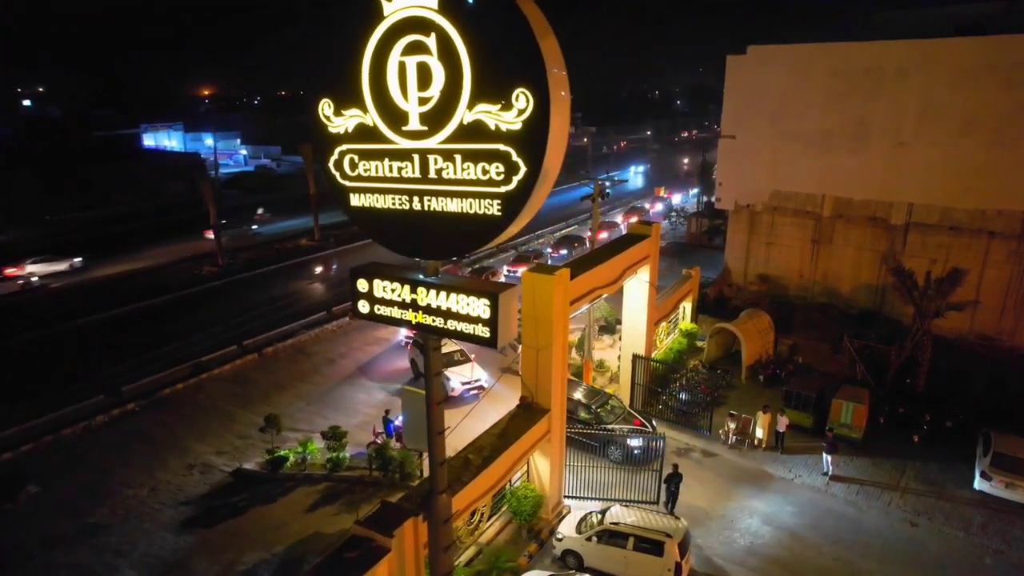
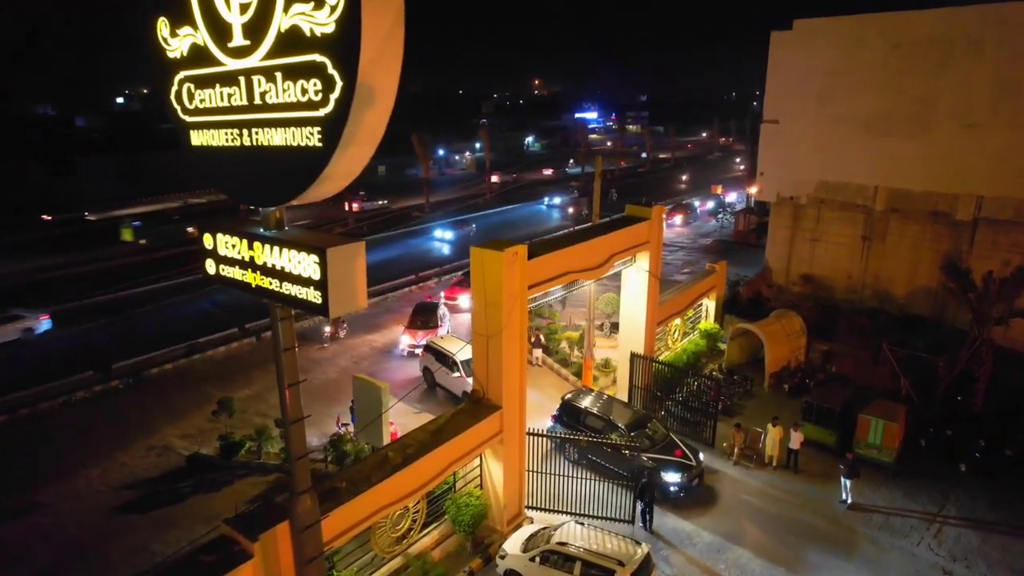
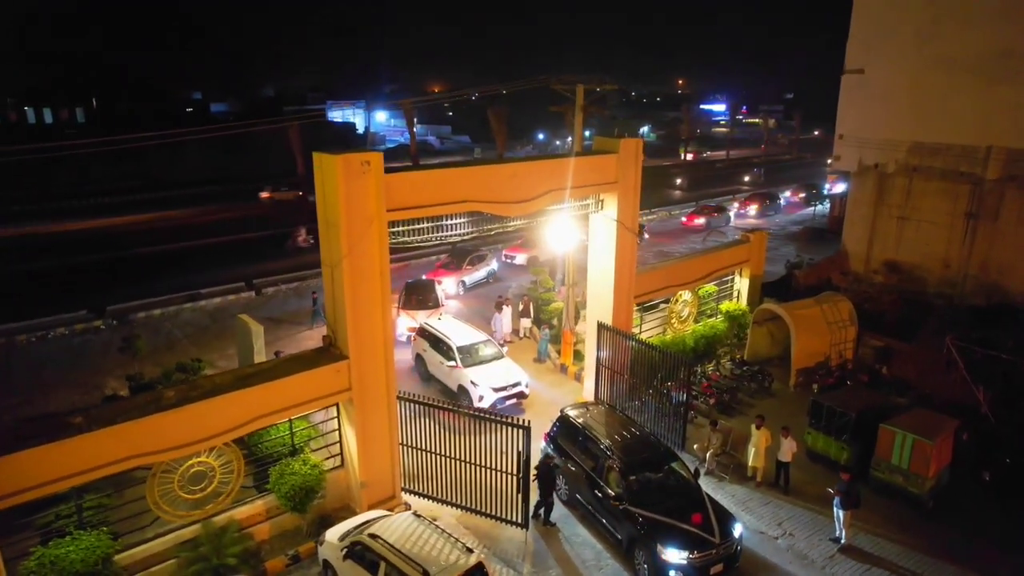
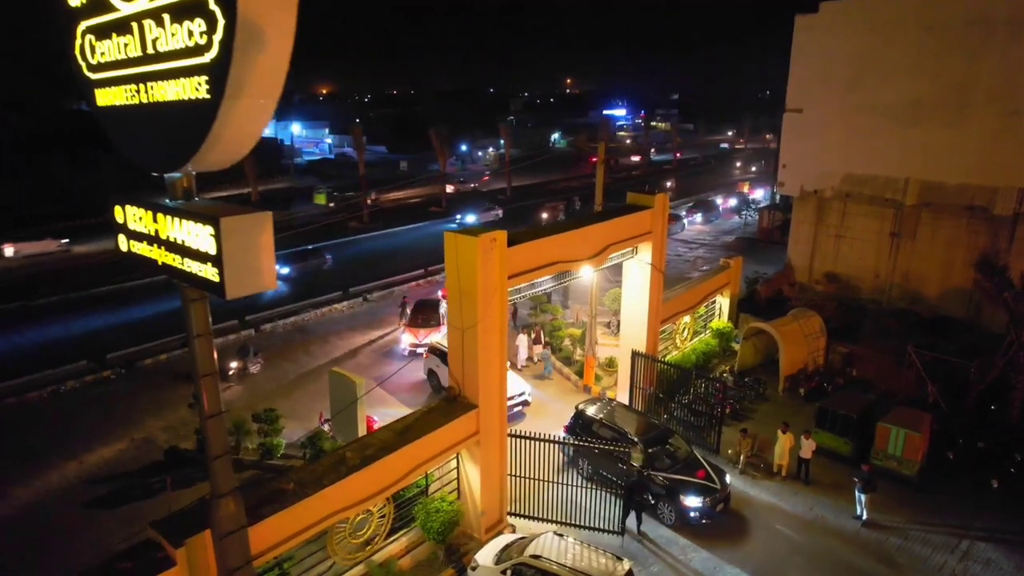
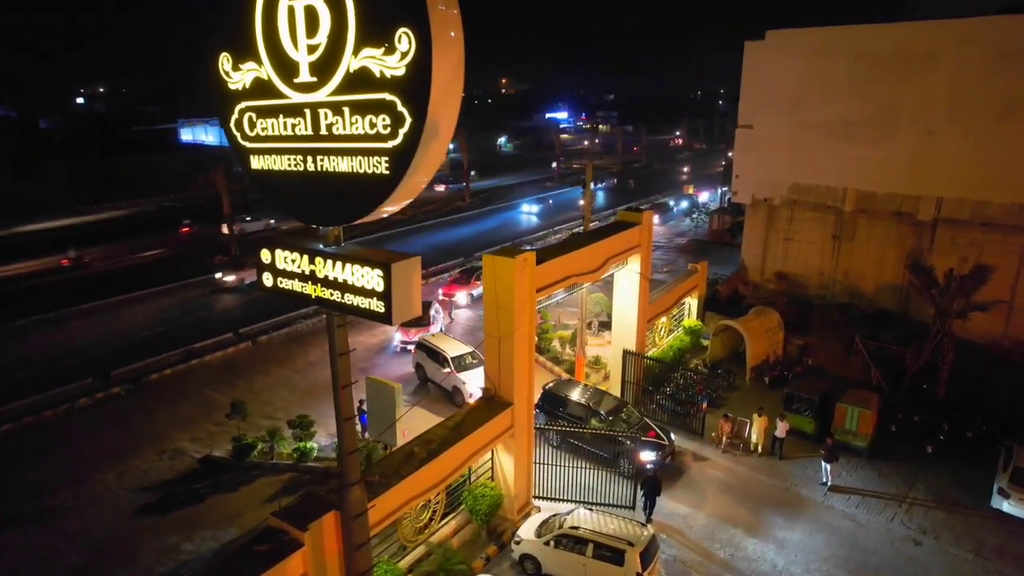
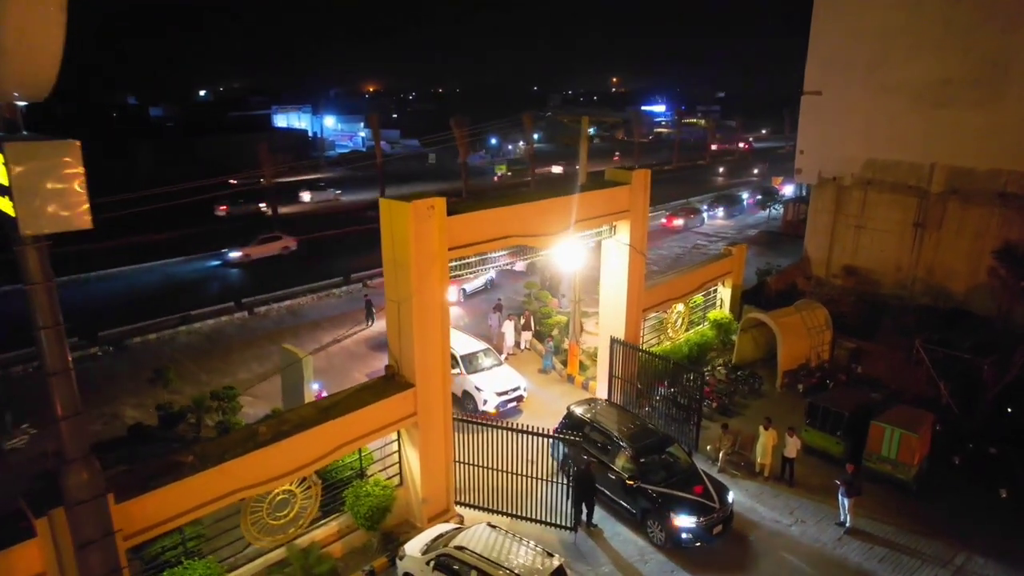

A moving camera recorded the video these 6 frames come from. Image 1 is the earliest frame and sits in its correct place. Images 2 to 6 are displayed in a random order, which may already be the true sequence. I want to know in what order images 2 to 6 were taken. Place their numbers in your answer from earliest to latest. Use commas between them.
5, 2, 4, 6, 3
